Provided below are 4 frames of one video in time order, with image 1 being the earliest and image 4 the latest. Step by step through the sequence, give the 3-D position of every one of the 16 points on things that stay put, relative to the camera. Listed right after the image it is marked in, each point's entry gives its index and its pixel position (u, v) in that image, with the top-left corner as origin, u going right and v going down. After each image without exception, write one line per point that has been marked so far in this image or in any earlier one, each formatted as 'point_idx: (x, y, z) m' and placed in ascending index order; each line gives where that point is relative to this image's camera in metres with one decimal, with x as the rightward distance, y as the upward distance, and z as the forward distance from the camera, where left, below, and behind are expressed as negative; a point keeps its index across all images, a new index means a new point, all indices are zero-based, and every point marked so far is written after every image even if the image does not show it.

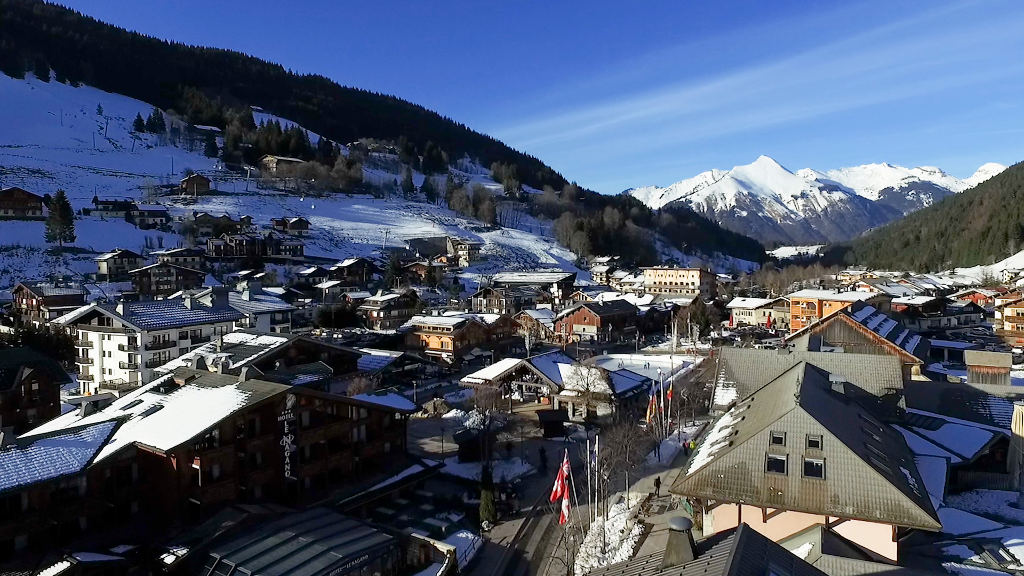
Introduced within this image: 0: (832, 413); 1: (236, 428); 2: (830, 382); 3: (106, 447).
0: (+7.2, -2.7, +17.1) m
1: (-7.3, -3.7, +19.6) m
2: (+8.2, -2.4, +19.4) m
3: (-10.1, -4.0, +18.4) m
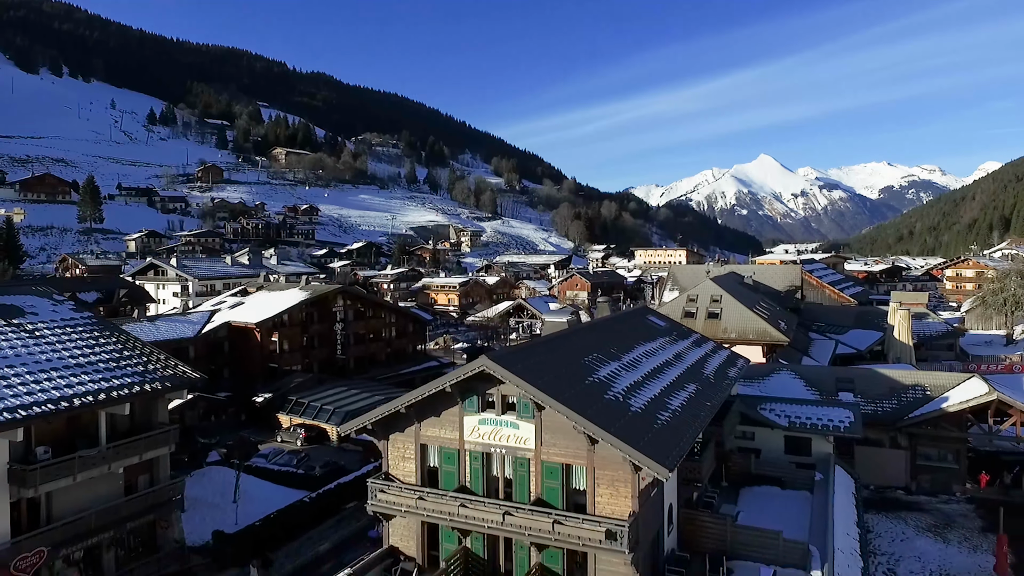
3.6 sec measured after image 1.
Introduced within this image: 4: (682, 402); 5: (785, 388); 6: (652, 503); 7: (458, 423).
0: (+7.1, 0.0, +23.5) m
1: (-7.4, -1.0, +26.0) m
2: (+8.0, +0.3, +25.8) m
3: (-10.2, -1.3, +24.8) m
4: (+2.4, -1.6, +10.4) m
5: (+6.1, -2.2, +16.6) m
6: (+1.7, -2.6, +8.9) m
7: (-0.7, -1.7, +9.3) m
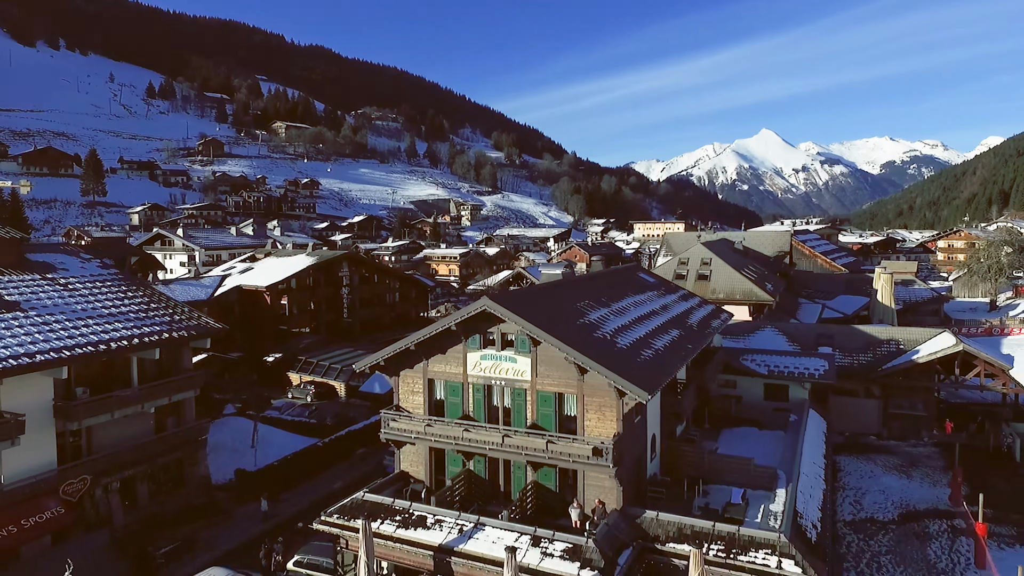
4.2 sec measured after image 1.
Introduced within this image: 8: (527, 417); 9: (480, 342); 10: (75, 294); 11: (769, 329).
0: (+7.1, +1.2, +24.5) m
1: (-7.4, +0.2, +27.1) m
2: (+8.0, +1.6, +26.8) m
3: (-10.2, -0.1, +25.9) m
4: (+2.4, -0.9, +11.5) m
5: (+6.0, -1.3, +17.6) m
6: (+1.7, -1.9, +10.0) m
7: (-0.7, -1.0, +10.3) m
8: (+0.2, -1.7, +10.0) m
9: (-0.4, -0.7, +10.2) m
10: (-8.2, -0.1, +13.9) m
11: (+6.5, -1.0, +18.7) m
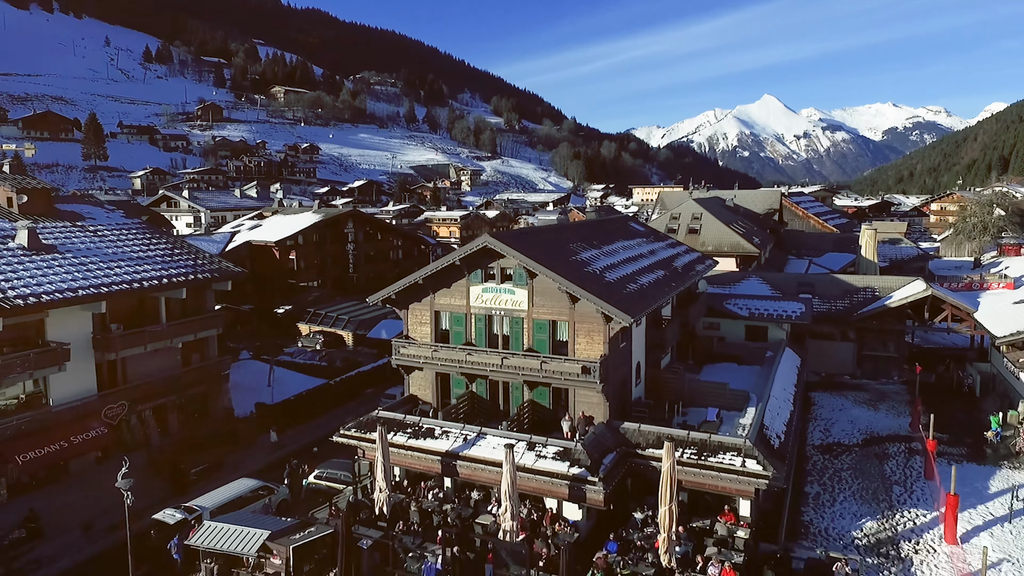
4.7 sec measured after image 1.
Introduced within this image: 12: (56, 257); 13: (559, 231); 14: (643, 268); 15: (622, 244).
0: (+7.0, +2.7, +25.5) m
1: (-7.4, +1.9, +28.1) m
2: (+8.0, +3.2, +27.8) m
3: (-10.3, +1.5, +26.9) m
4: (+2.4, +0.1, +12.6) m
5: (+6.0, 0.0, +18.8) m
6: (+1.6, -1.0, +11.1) m
7: (-0.7, -0.1, +11.5) m
8: (+0.2, -0.8, +11.1) m
9: (-0.5, +0.2, +11.3) m
10: (-8.2, +1.0, +15.0) m
11: (+6.4, +0.3, +19.8) m
12: (-8.2, +0.5, +13.3) m
13: (+0.8, +1.0, +12.9) m
14: (+2.3, +0.4, +13.2) m
15: (+2.1, +0.9, +14.3) m
